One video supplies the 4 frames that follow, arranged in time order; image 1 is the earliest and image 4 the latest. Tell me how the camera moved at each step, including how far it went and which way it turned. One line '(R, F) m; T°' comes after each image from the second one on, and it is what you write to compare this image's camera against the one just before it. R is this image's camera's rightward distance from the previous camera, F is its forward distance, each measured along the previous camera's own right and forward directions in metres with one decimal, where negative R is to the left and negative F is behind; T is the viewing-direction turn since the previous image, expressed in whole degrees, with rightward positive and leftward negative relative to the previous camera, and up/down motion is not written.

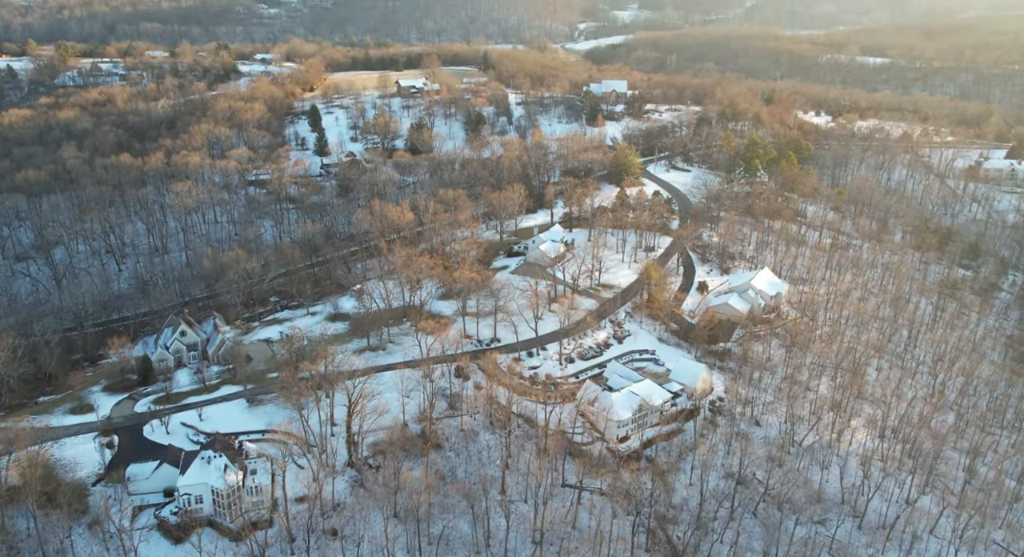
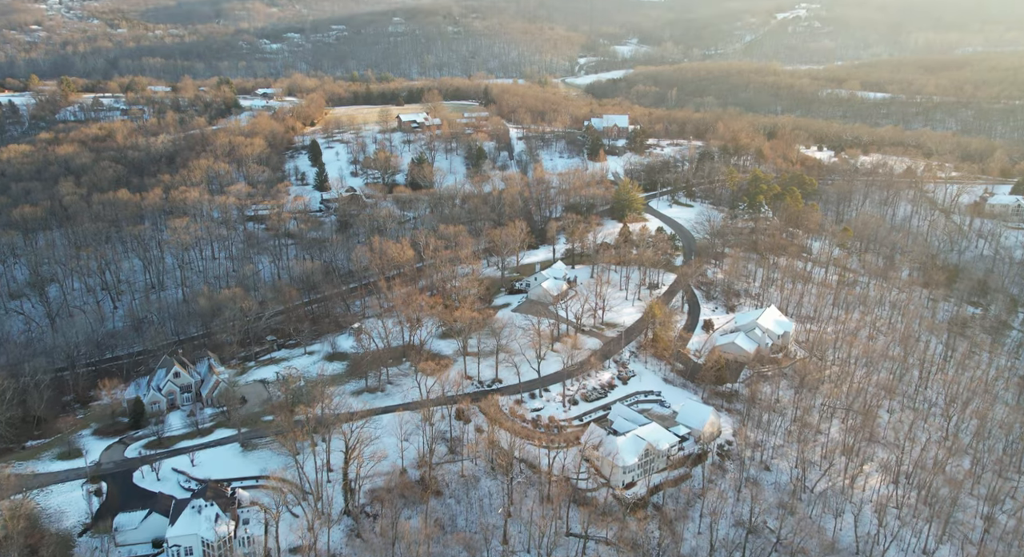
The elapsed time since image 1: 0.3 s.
(-0.1, +1.4) m; 0°
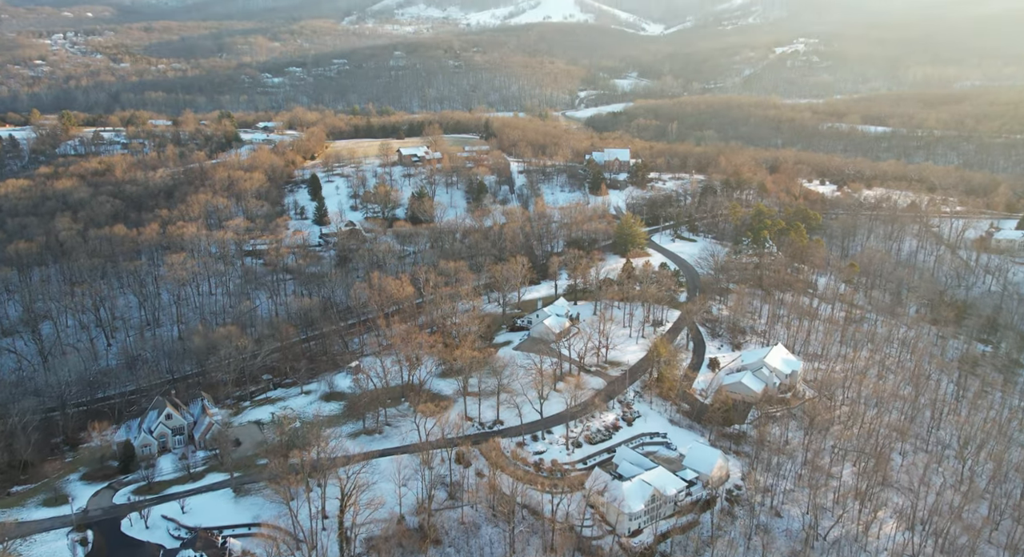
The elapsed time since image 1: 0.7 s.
(-0.1, +1.4) m; 0°
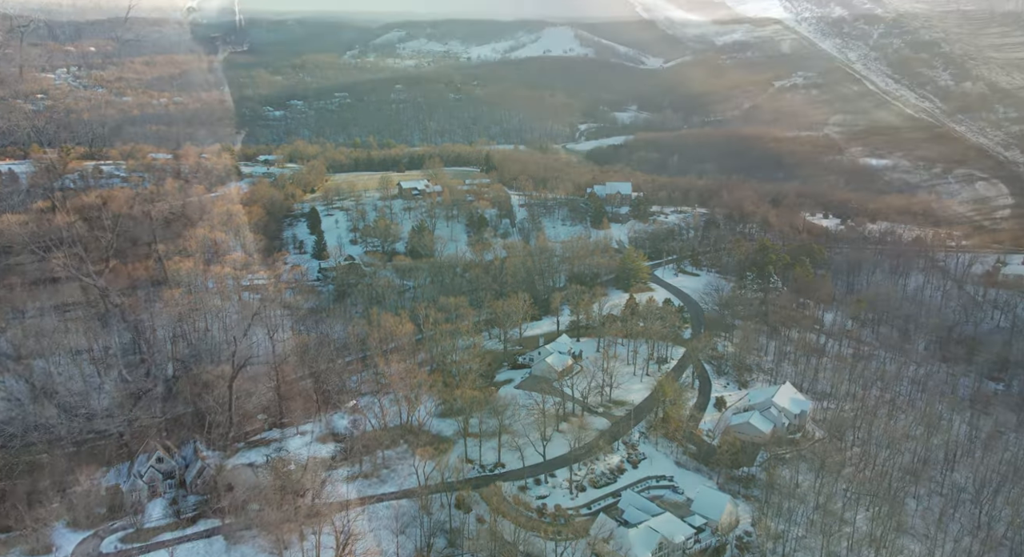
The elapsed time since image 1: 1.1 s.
(-0.1, +1.5) m; 0°
